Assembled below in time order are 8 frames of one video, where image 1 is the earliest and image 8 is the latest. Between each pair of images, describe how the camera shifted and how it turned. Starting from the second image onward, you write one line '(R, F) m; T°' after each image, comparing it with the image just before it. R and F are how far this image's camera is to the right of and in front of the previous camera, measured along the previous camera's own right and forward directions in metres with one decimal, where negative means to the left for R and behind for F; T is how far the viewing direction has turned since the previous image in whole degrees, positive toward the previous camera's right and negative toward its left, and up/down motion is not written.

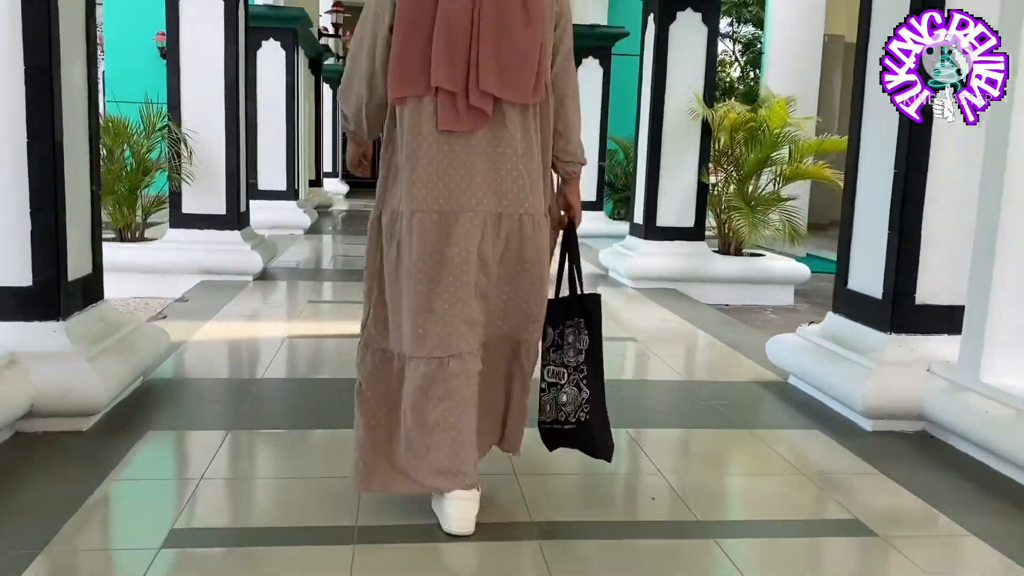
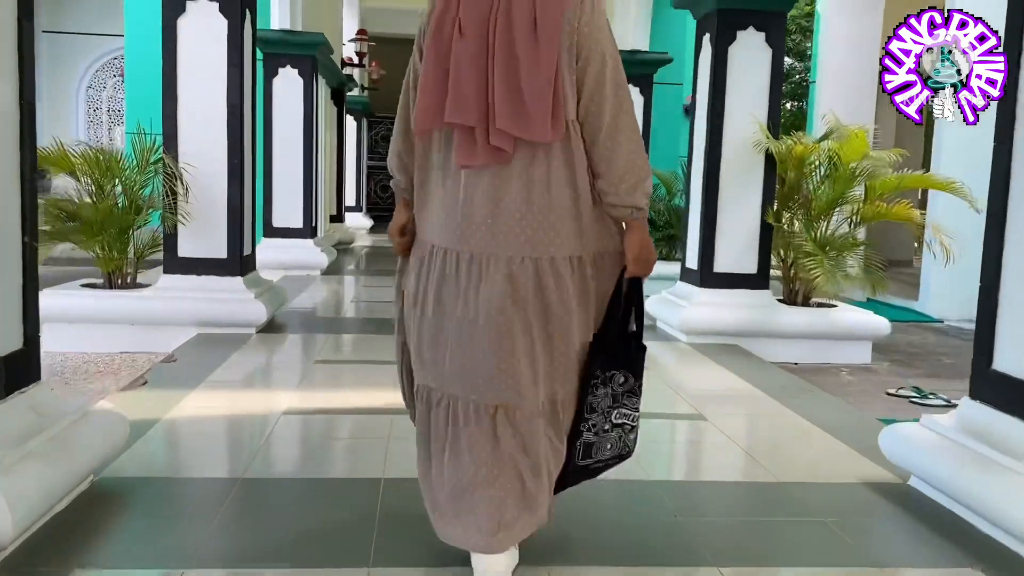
(-0.1, +0.7) m; -2°
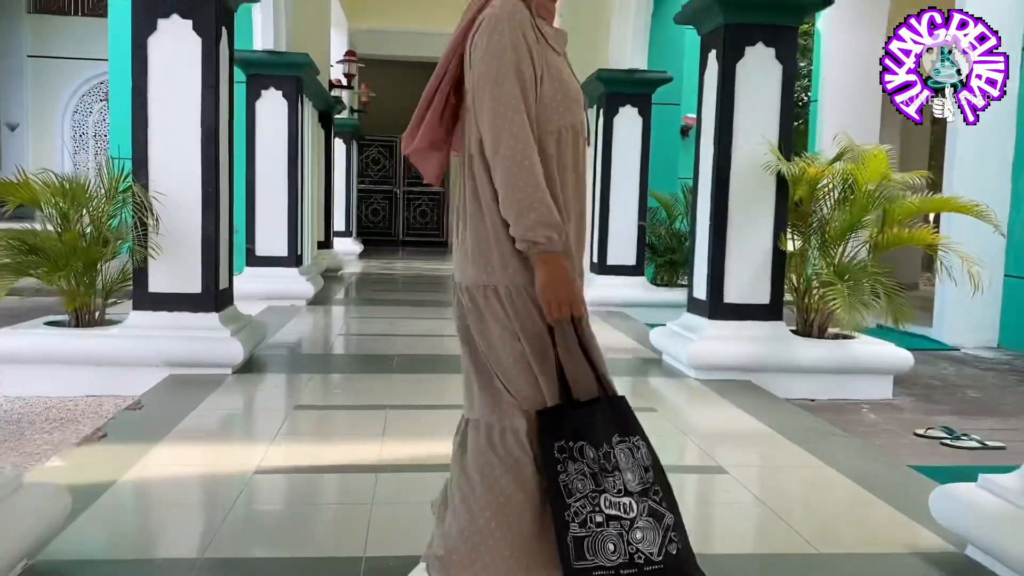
(0.0, +0.3) m; 0°
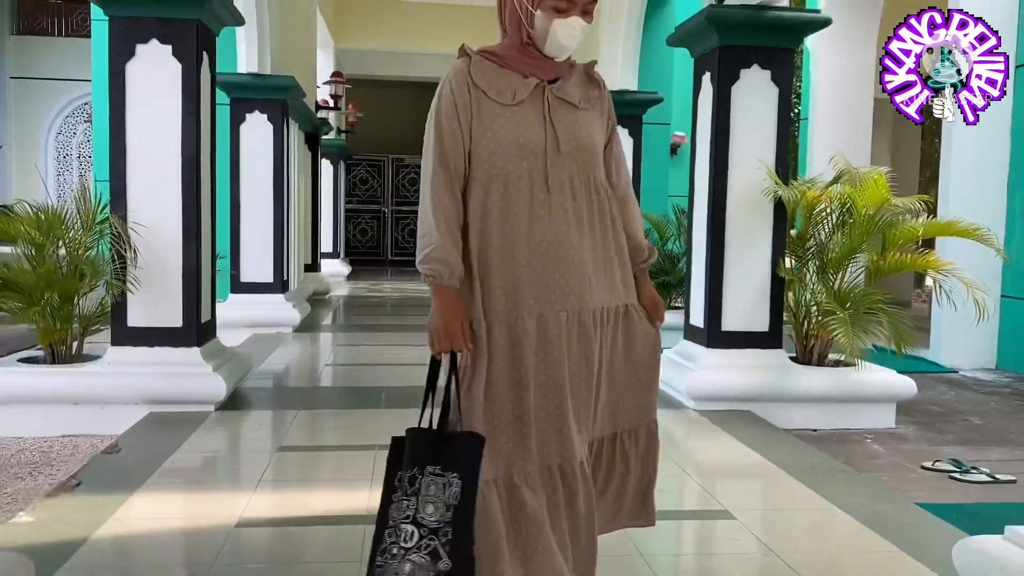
(0.0, +0.1) m; +1°
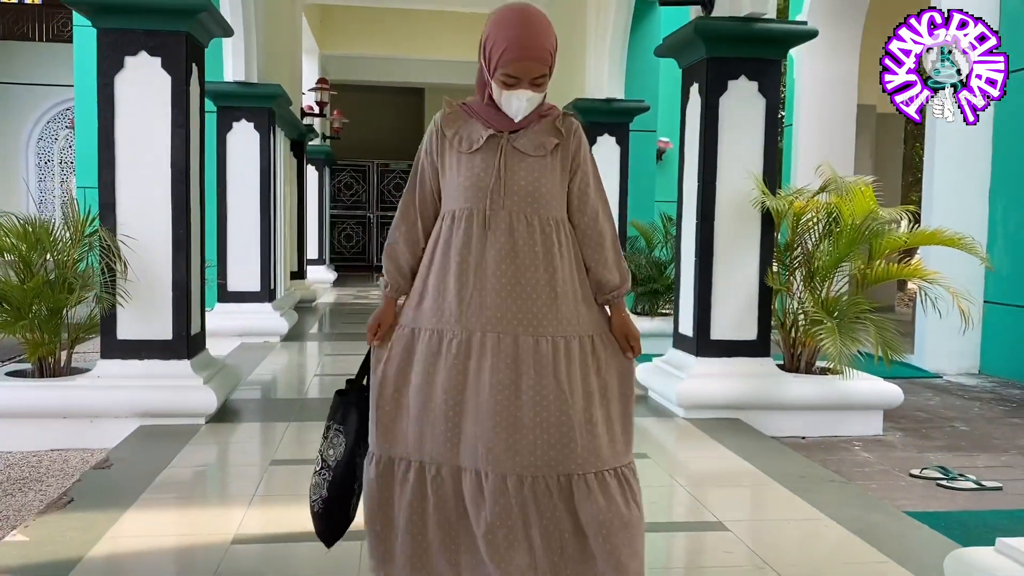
(0.0, 0.0) m; +1°
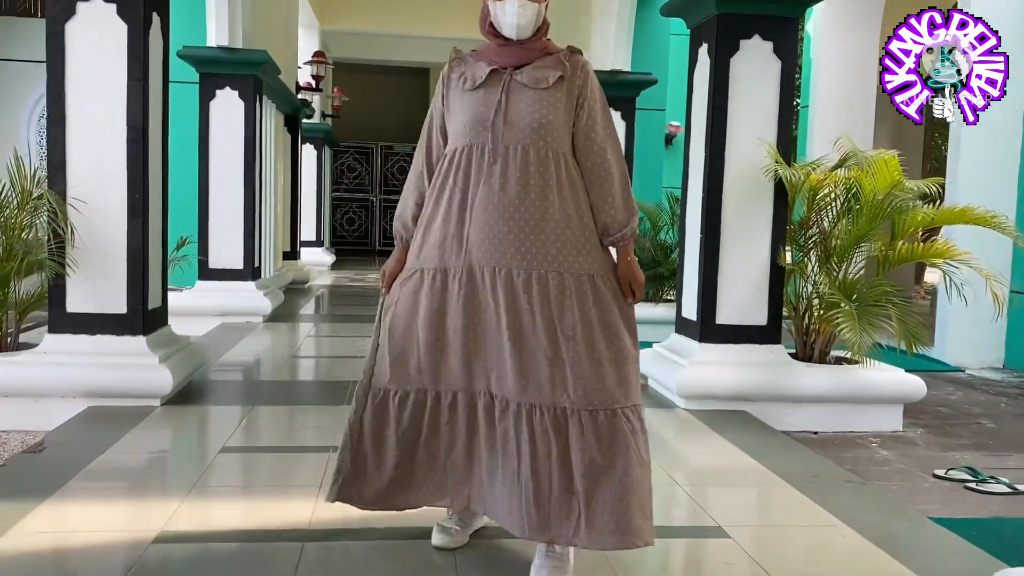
(+0.1, +0.4) m; -1°
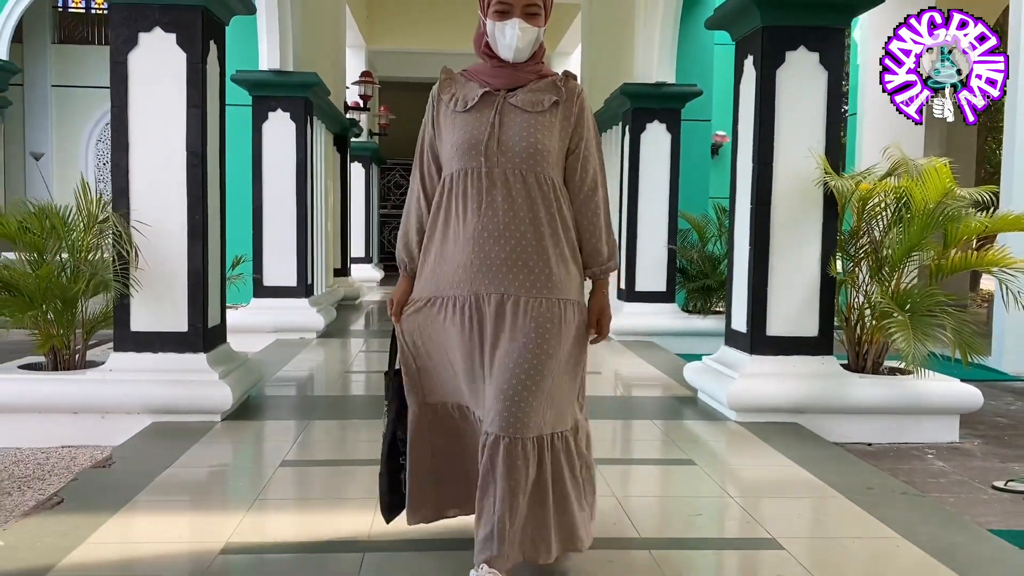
(0.0, -0.1) m; -3°
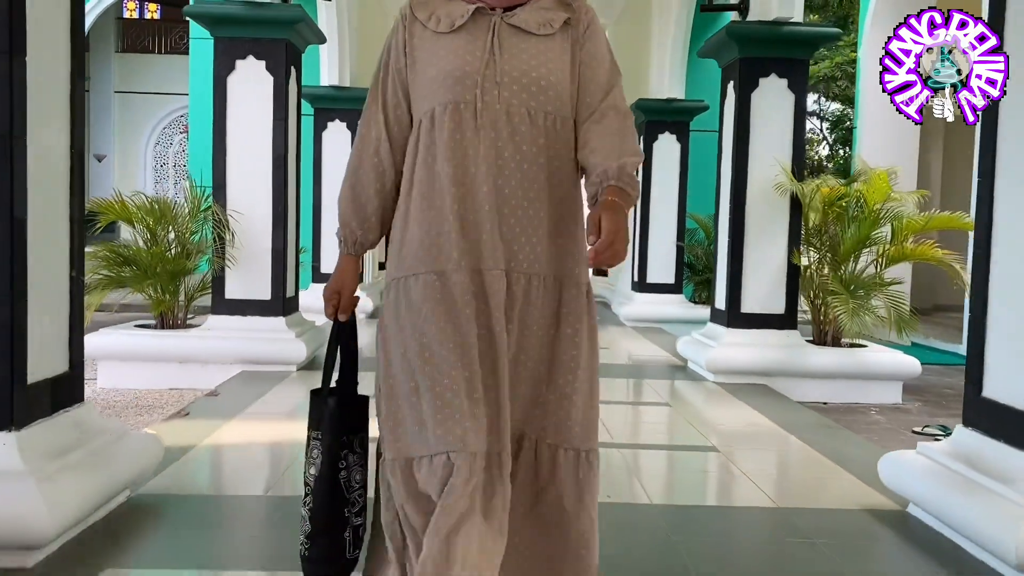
(+0.1, -1.0) m; -2°
